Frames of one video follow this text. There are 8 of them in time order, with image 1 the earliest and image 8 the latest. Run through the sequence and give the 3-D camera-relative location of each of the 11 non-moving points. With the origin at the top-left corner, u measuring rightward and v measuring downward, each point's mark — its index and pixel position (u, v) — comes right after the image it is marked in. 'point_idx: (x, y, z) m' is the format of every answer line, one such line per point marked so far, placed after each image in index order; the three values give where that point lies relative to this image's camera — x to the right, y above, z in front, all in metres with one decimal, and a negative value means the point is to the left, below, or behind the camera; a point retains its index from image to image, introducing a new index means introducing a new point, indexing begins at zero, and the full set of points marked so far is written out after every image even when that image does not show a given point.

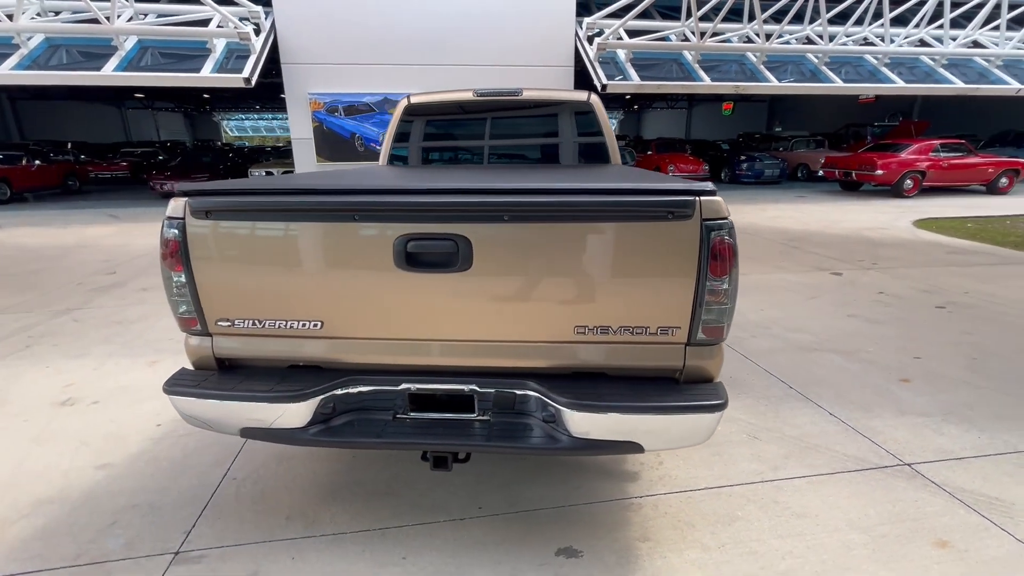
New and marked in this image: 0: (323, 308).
0: (-0.7, -0.1, +1.8) m
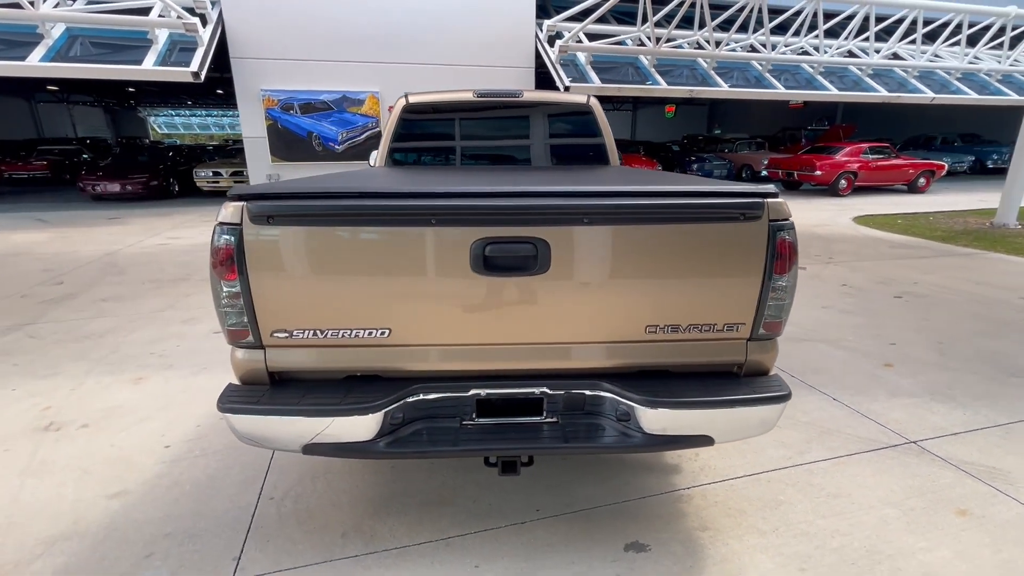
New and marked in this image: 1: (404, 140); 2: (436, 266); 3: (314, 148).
0: (-0.4, -0.1, +1.8) m
1: (-0.9, +1.3, +4.1) m
2: (-0.3, +0.1, +1.7) m
3: (-5.3, +3.7, +12.7) m
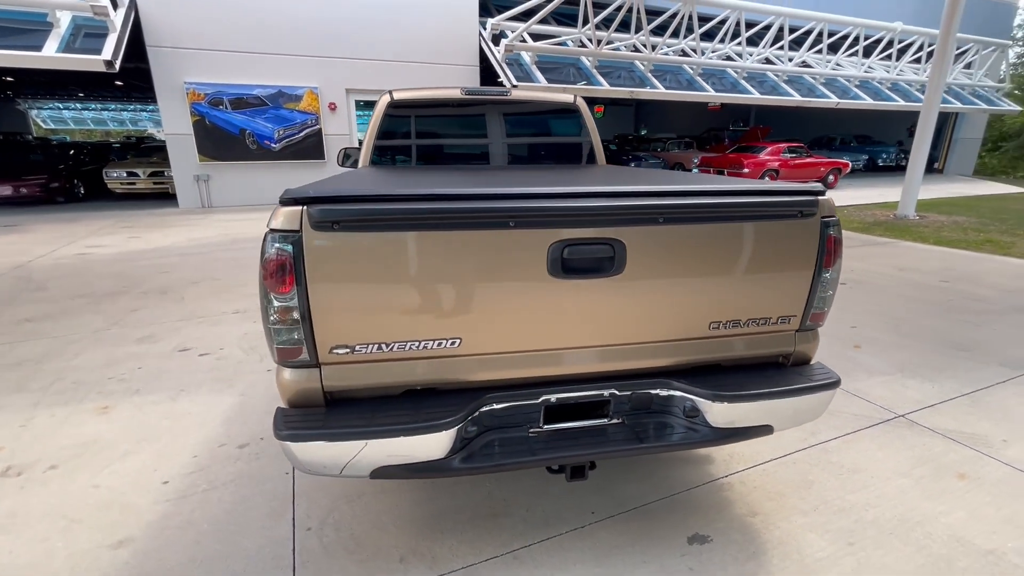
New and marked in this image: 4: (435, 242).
0: (-0.2, -0.1, +1.7) m
1: (-1.0, +1.2, +3.9) m
2: (0.0, +0.1, +1.7) m
3: (-6.6, +3.5, +11.8) m
4: (-0.2, +0.2, +1.6) m
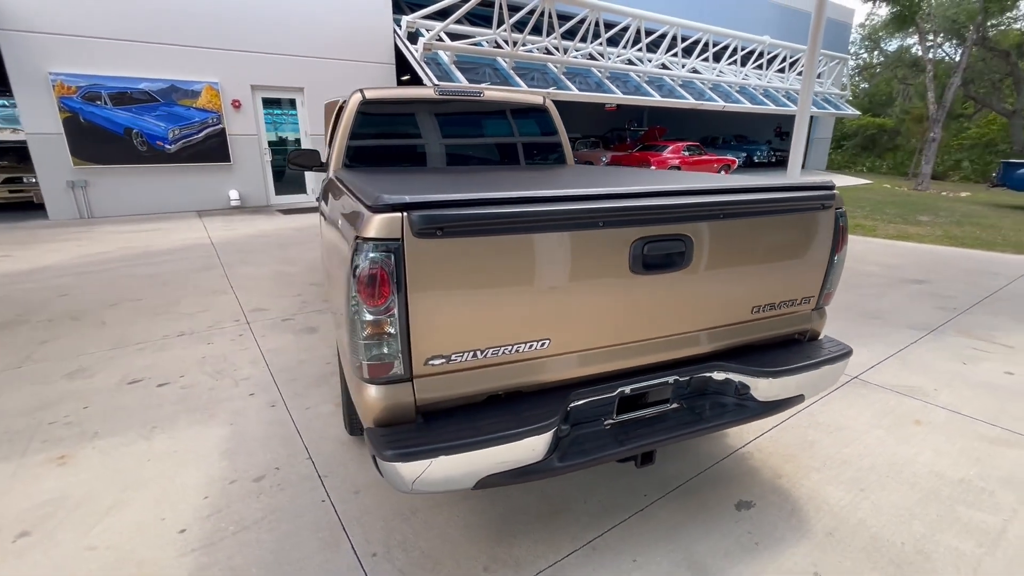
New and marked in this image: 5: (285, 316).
0: (+0.1, -0.1, +1.7) m
1: (-1.2, +1.2, +3.7) m
2: (+0.3, +0.1, +1.7) m
3: (-8.3, +3.1, +10.4) m
4: (+0.1, +0.1, +1.6) m
5: (-2.2, -0.3, +4.5) m
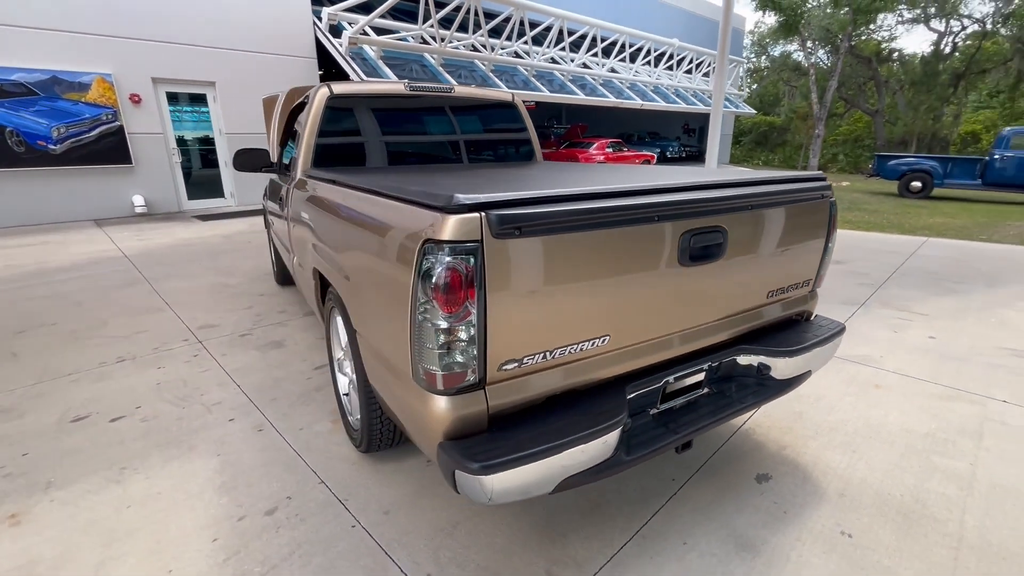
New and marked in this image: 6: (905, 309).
0: (+0.3, -0.1, +1.7) m
1: (-1.4, +1.1, +3.5) m
2: (+0.5, +0.1, +1.7) m
3: (-9.5, +2.6, +9.0) m
4: (+0.3, +0.2, +1.6) m
5: (-2.4, -0.4, +4.1) m
6: (+4.0, -0.2, +4.8) m
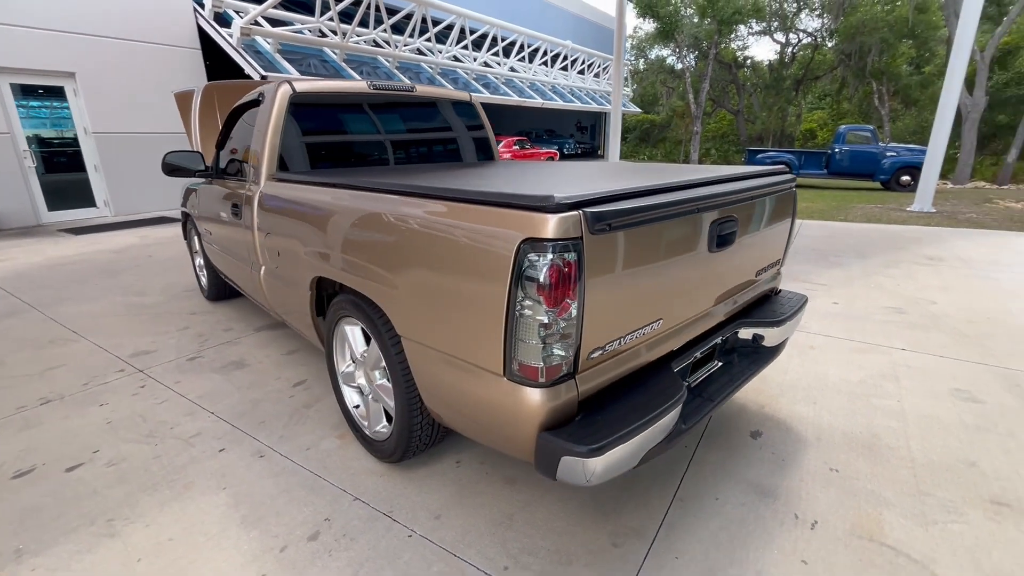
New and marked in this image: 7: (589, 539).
0: (+0.6, -0.1, +1.9) m
1: (-1.5, +1.0, +3.3) m
2: (+0.7, +0.2, +1.9) m
3: (-10.7, +2.0, +7.0) m
4: (+0.5, +0.2, +1.7) m
5: (-2.5, -0.5, +3.7) m
6: (+3.5, +0.1, +5.6) m
7: (+0.3, -1.1, +2.0) m
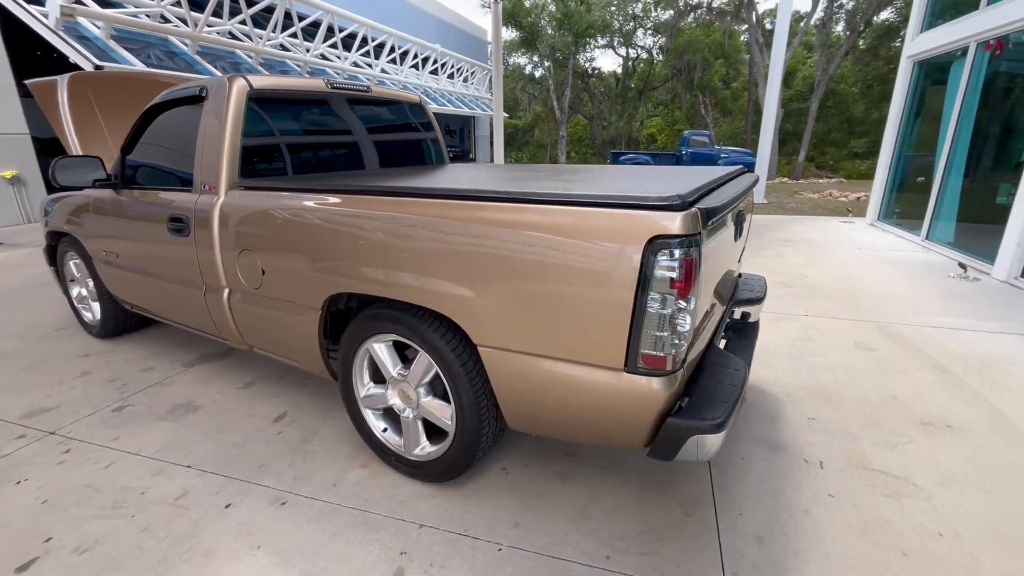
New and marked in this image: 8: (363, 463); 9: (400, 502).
0: (+0.9, 0.0, +2.1) m
1: (-1.6, +0.9, +2.9) m
2: (+1.0, +0.2, +2.2) m
3: (-11.5, +1.1, +4.0) m
4: (+0.8, +0.2, +1.9) m
5: (-2.6, -0.8, +3.0) m
6: (+2.7, +0.3, +6.5) m
7: (+0.7, -1.0, +2.1) m
8: (-0.8, -0.9, +2.5) m
9: (-0.5, -1.0, +2.2) m
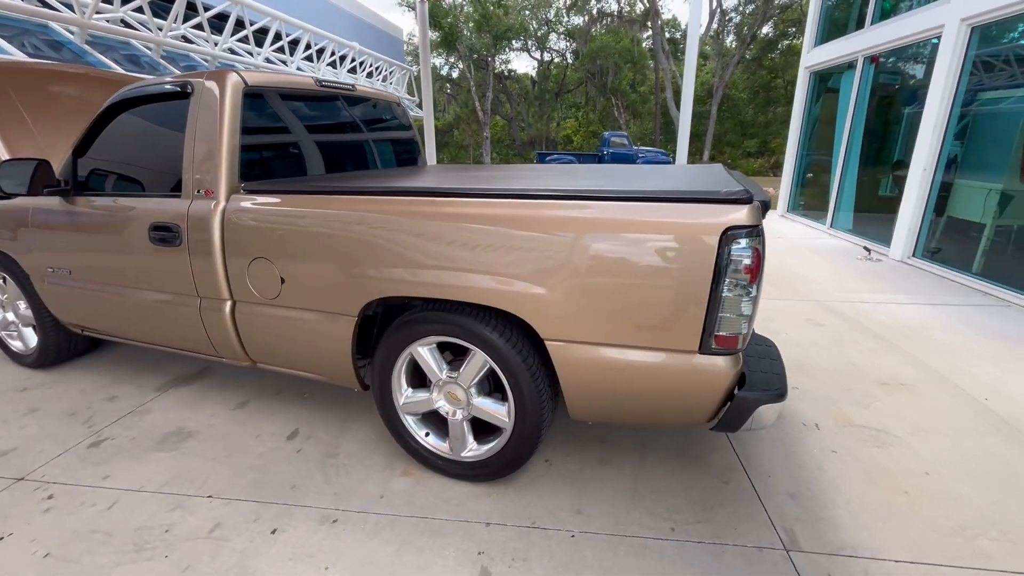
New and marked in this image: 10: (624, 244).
0: (+1.1, 0.0, +2.3) m
1: (-1.5, +0.8, +2.6) m
2: (+1.1, +0.3, +2.4) m
3: (-11.4, +0.5, +2.2) m
4: (+1.1, +0.3, +2.1) m
5: (-2.4, -0.9, +2.7) m
6: (+2.1, +0.4, +6.9) m
7: (+0.9, -1.0, +2.3) m
8: (-0.6, -0.9, +2.4) m
9: (-0.3, -1.0, +2.2) m
10: (+0.5, +0.2, +1.8) m
